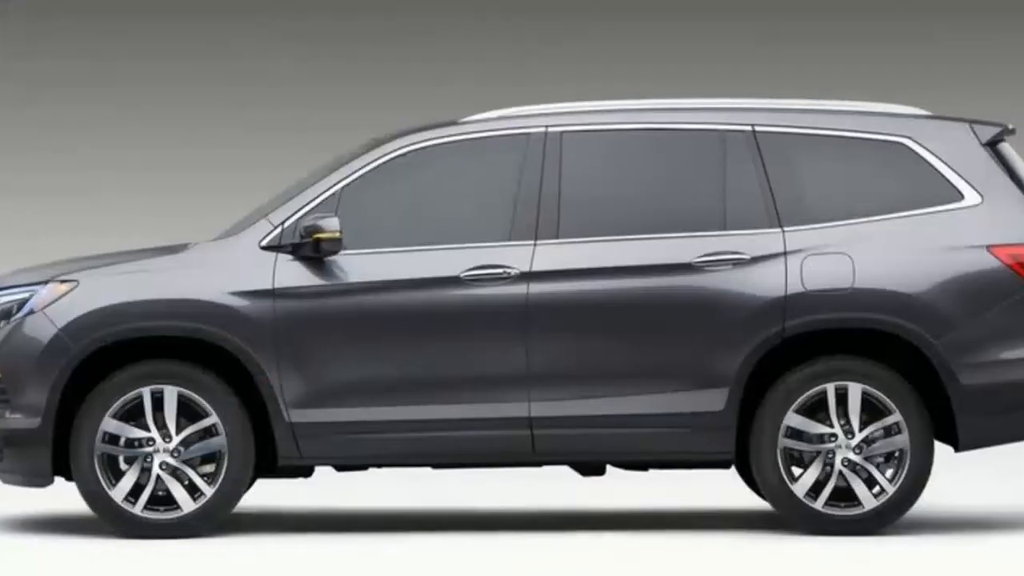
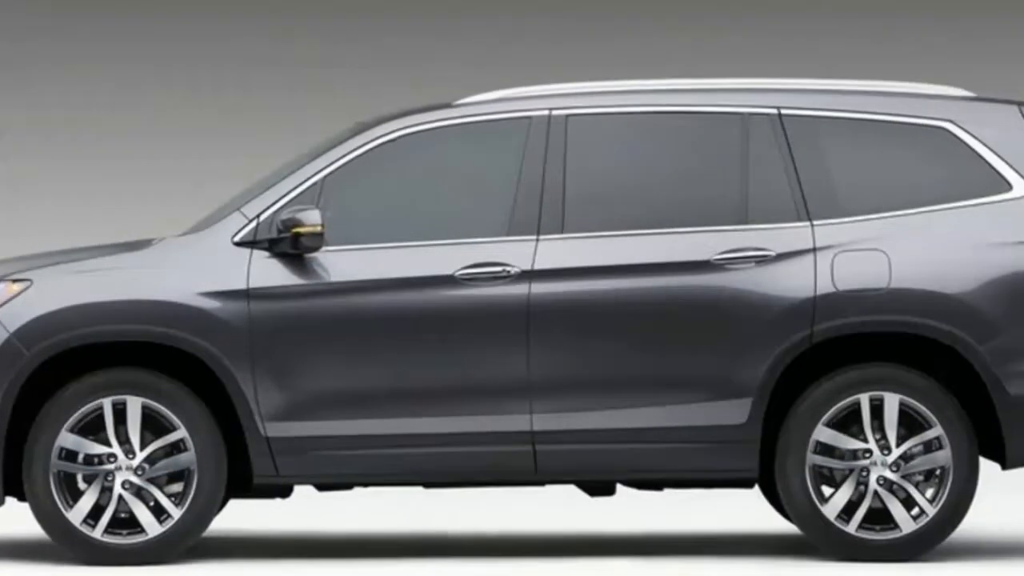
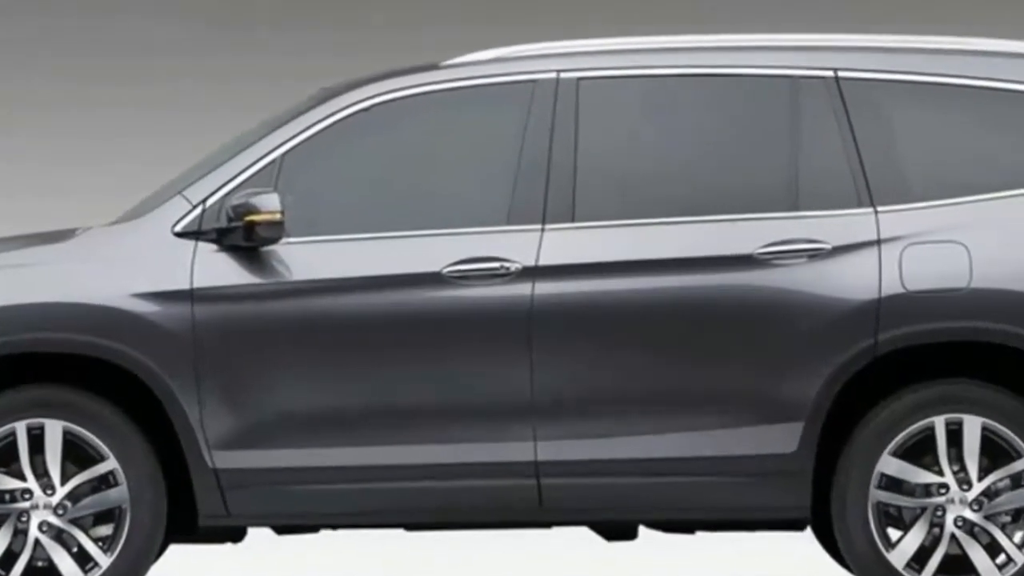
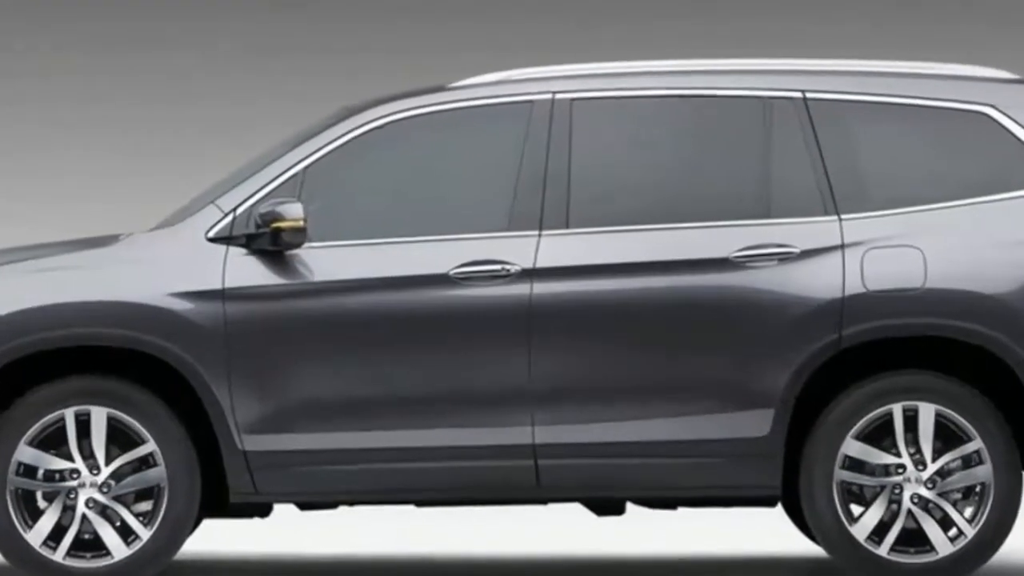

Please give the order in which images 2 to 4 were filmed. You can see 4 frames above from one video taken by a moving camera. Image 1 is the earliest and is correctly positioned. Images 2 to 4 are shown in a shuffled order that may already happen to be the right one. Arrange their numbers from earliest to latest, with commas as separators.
2, 4, 3
